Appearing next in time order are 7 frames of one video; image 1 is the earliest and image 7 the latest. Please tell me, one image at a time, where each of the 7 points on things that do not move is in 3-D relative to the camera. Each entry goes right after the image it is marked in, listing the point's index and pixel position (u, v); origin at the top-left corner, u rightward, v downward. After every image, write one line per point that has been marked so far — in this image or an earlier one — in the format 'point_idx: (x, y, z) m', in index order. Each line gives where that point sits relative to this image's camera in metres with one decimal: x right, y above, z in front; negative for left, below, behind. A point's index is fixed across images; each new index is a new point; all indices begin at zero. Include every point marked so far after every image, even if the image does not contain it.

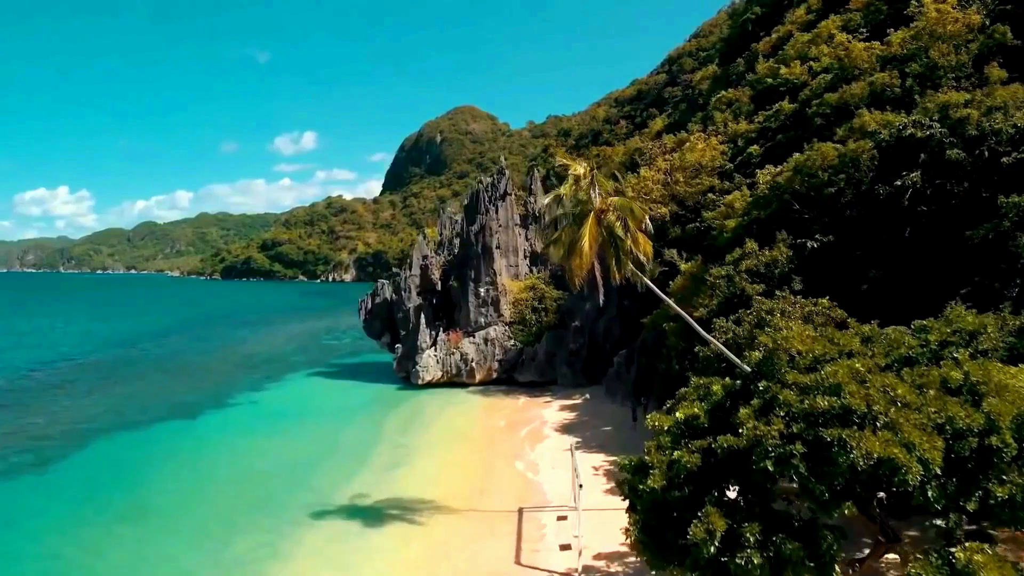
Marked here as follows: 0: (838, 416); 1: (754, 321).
0: (+6.2, -2.4, +8.3) m
1: (+9.1, -1.3, +16.5) m
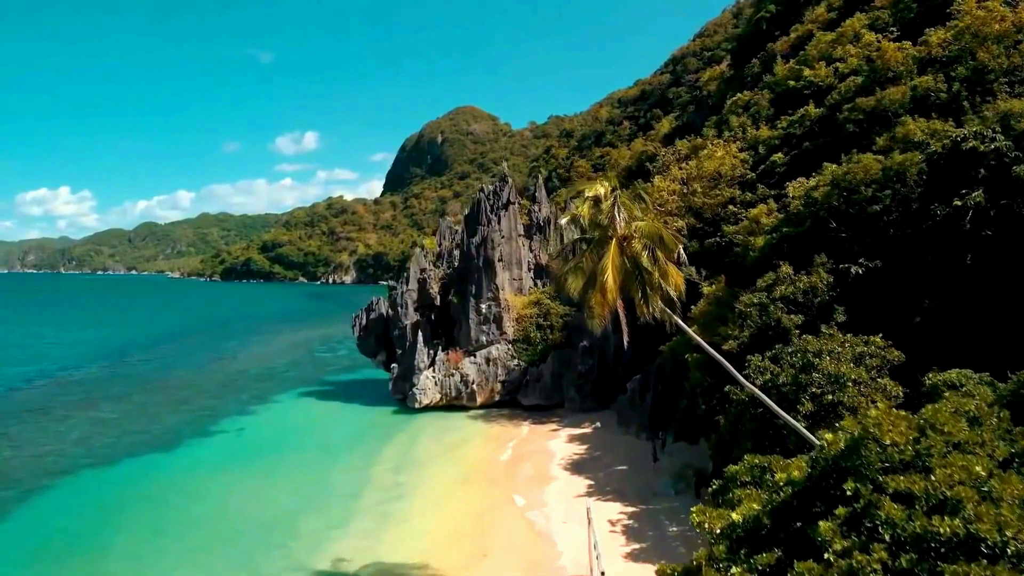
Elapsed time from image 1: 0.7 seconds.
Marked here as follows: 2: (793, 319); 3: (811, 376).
0: (+6.4, -3.6, +6.2) m
1: (+9.3, -2.5, +14.4) m
2: (+10.6, -1.2, +16.7) m
3: (+9.5, -2.9, +13.9) m
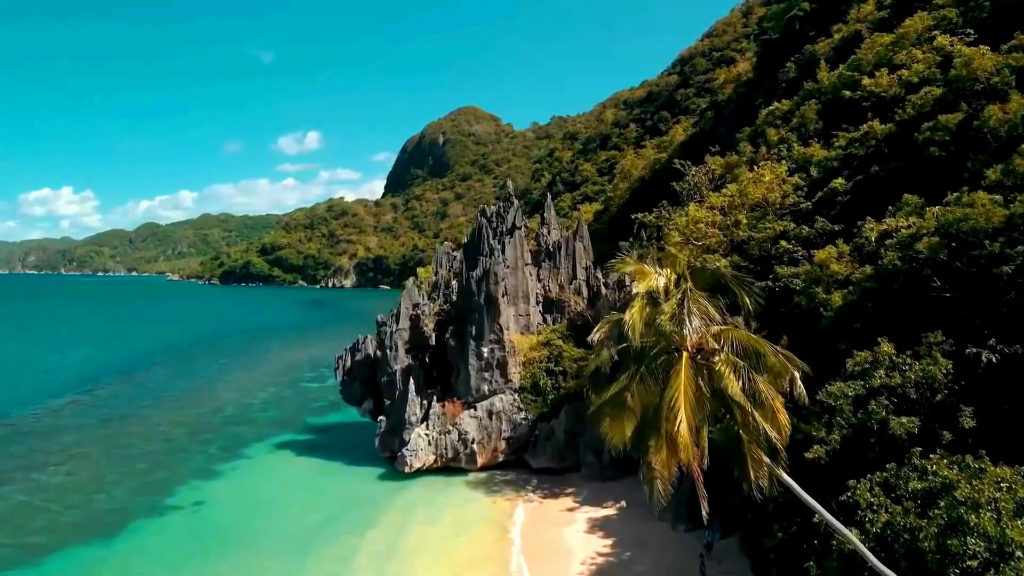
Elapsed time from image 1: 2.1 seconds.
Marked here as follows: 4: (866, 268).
0: (+6.7, -6.3, +1.9) m
1: (+9.7, -5.1, +10.0) m
2: (+11.0, -3.8, +12.3) m
3: (+9.8, -5.5, +9.5) m
4: (+13.5, +0.7, +16.8) m
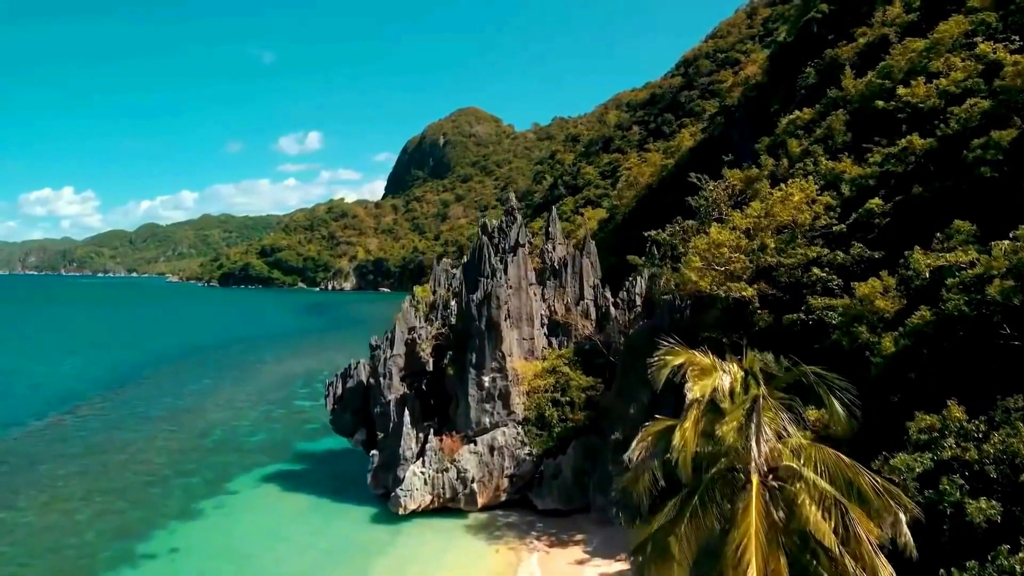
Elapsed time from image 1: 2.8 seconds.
0: (+6.8, -7.7, -0.2) m
1: (+9.8, -6.5, +8.0) m
2: (+11.1, -5.2, +10.3) m
3: (+10.0, -6.9, +7.5) m
4: (+13.7, -0.7, +14.8) m
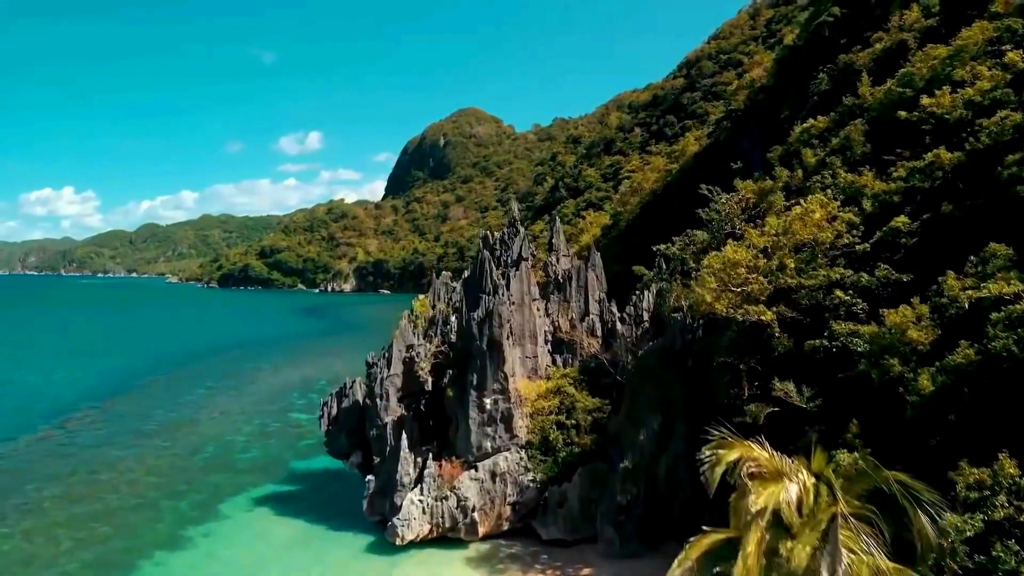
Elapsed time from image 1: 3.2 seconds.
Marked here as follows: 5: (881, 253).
0: (+6.9, -8.7, -1.3) m
1: (+10.0, -7.5, +6.8) m
2: (+11.3, -6.2, +9.1) m
3: (+10.1, -7.9, +6.3) m
4: (+13.8, -1.7, +13.6) m
5: (+16.0, +1.5, +19.1) m
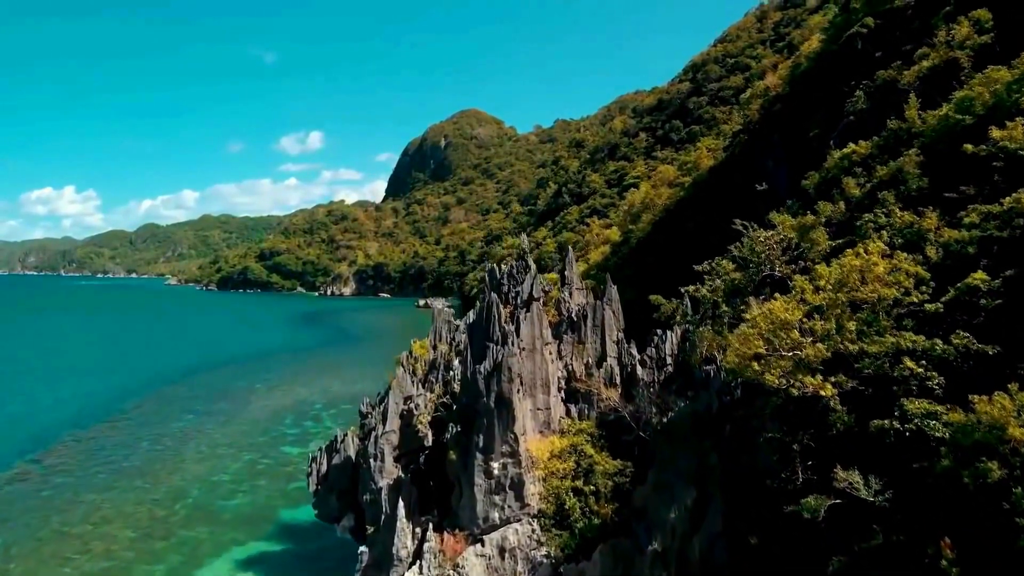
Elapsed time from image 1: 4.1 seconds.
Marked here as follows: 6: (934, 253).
0: (+7.4, -11.2, -4.0) m
1: (+10.5, -10.0, +4.2) m
2: (+11.8, -8.7, +6.4) m
3: (+10.6, -10.4, +3.7) m
4: (+14.4, -4.2, +10.9) m
5: (+16.6, -1.0, +16.4) m
6: (+17.4, +1.4, +18.4) m
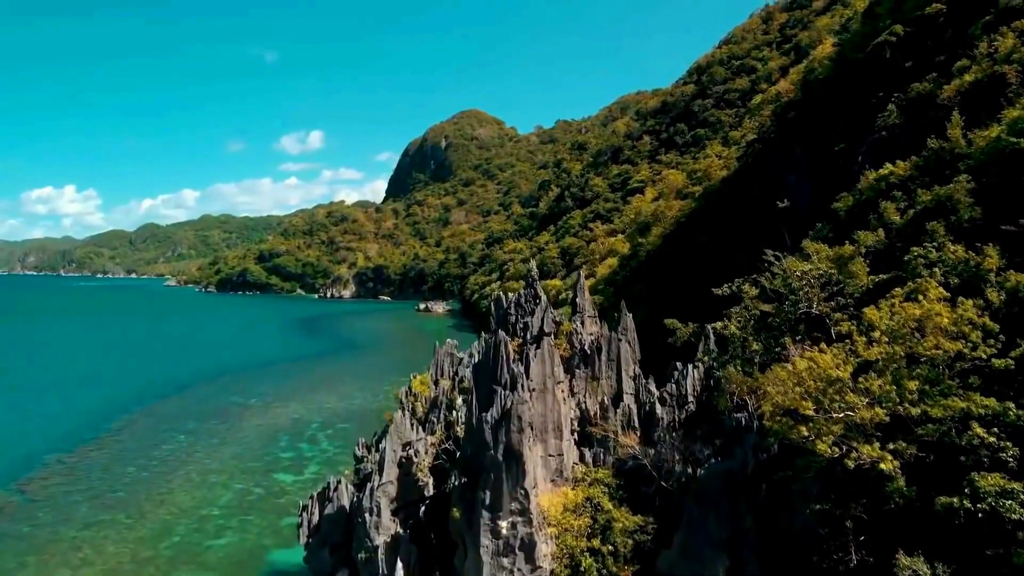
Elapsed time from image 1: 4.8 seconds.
0: (+7.9, -13.0, -6.0) m
1: (+10.9, -11.9, +2.2) m
2: (+12.3, -10.6, +4.4) m
3: (+11.1, -12.2, +1.7) m
4: (+14.8, -6.0, +8.9) m
5: (+17.0, -2.8, +14.4) m
6: (+17.9, -0.4, +16.4) m
